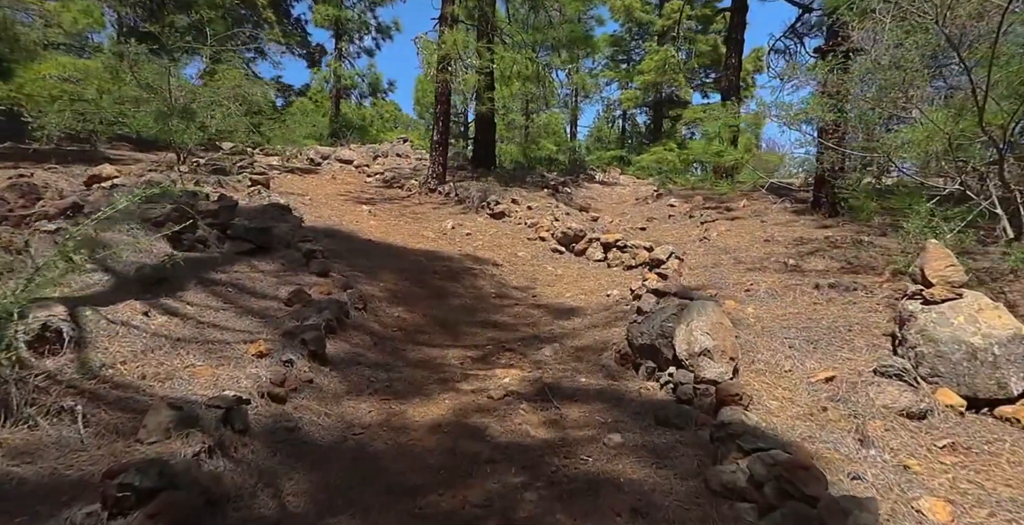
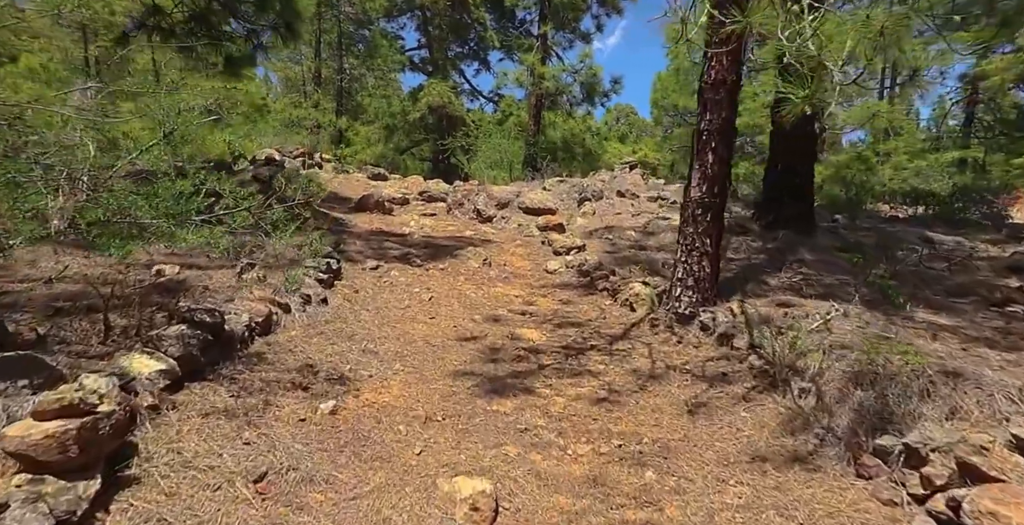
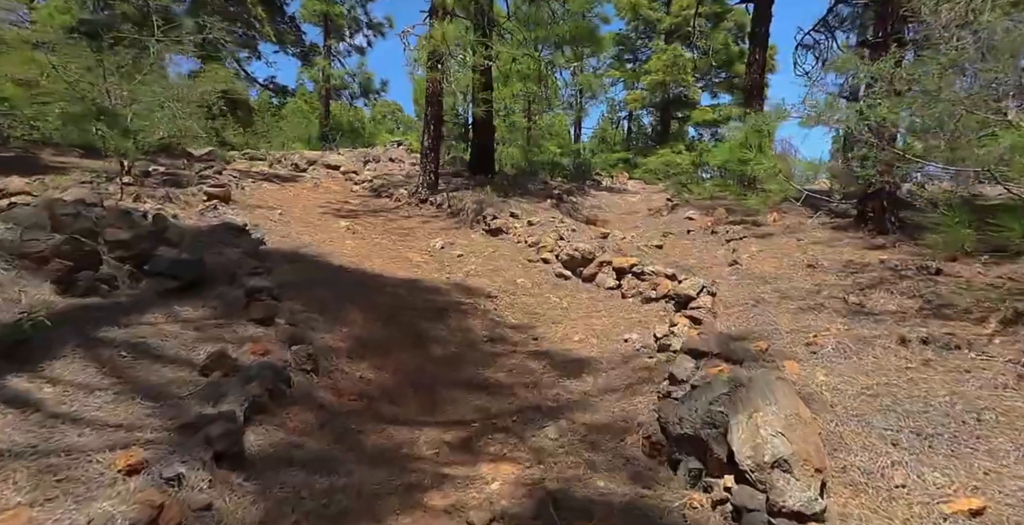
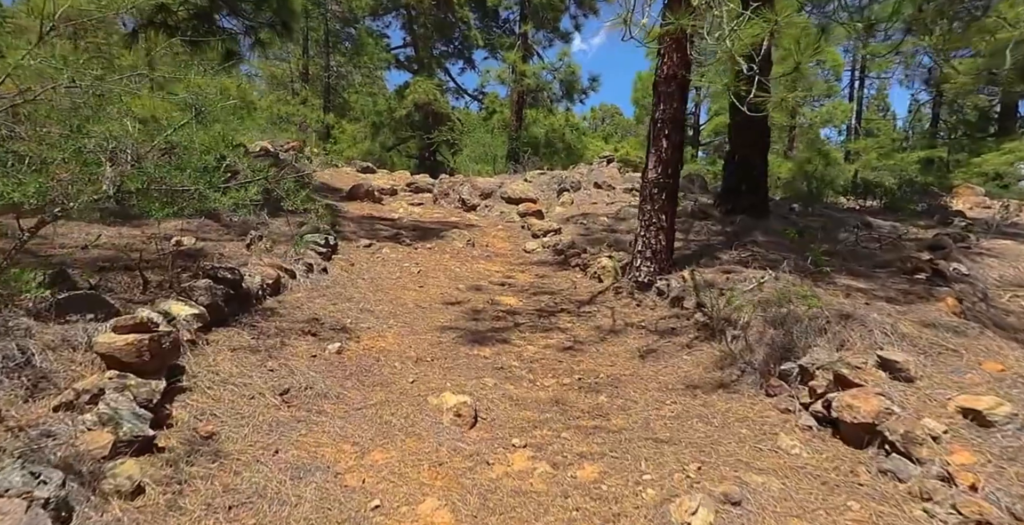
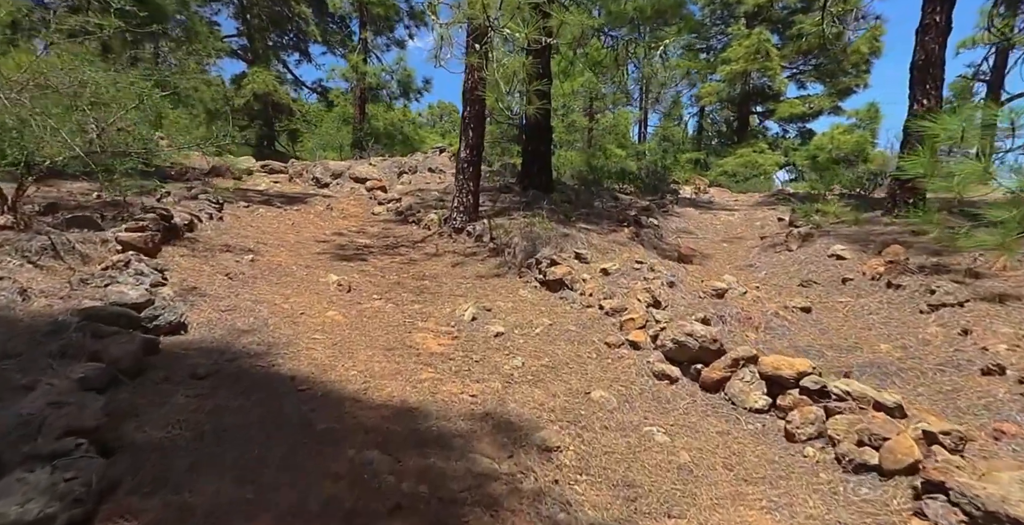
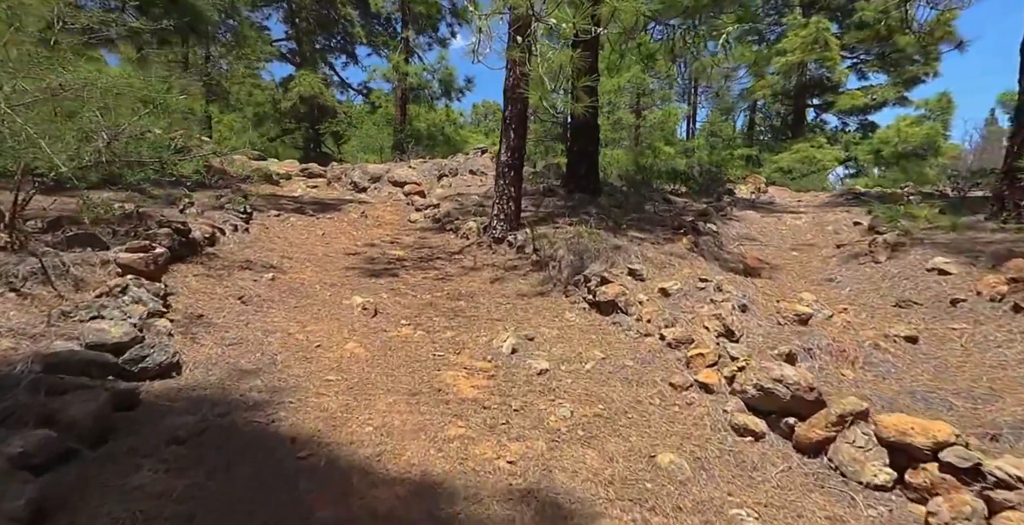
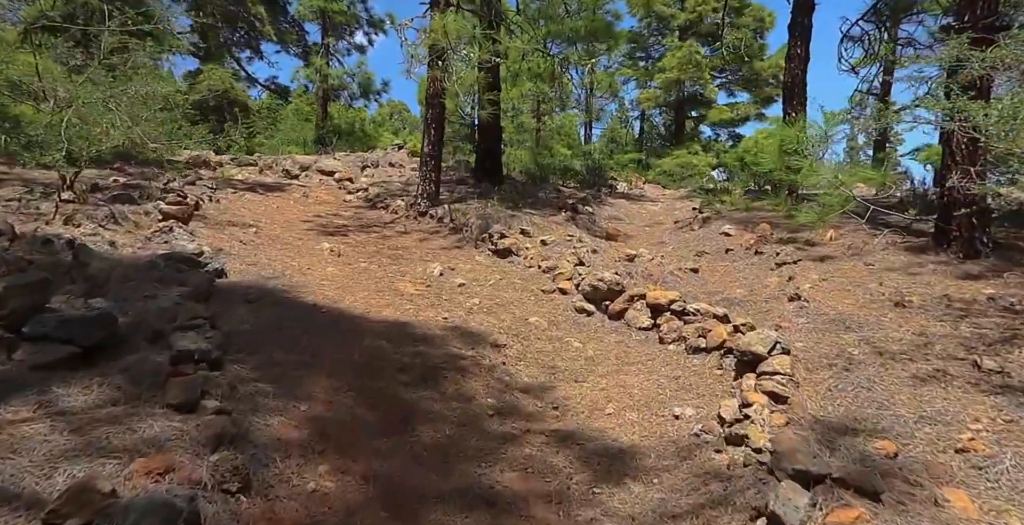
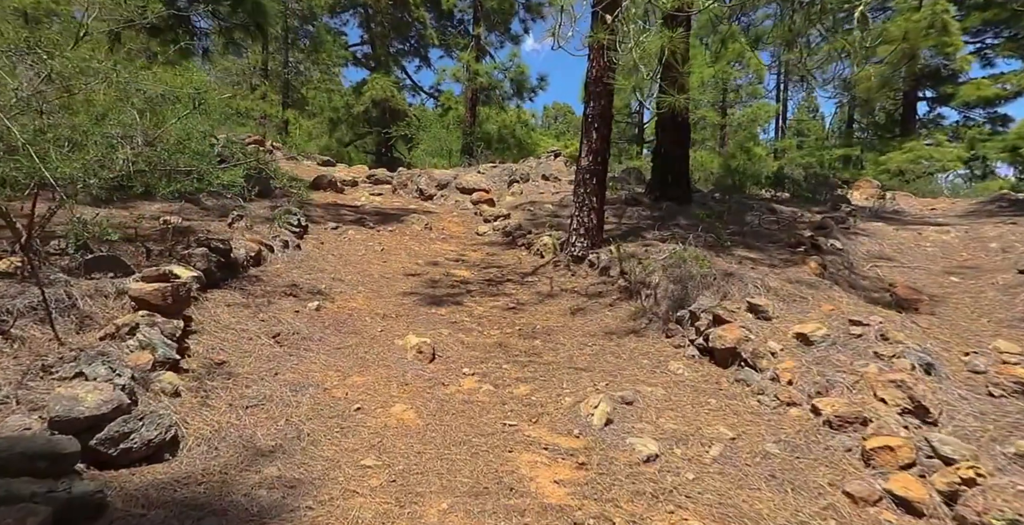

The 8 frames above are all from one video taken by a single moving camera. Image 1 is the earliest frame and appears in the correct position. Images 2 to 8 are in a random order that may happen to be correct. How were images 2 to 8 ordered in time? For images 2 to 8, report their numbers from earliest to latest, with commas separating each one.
3, 7, 5, 6, 8, 4, 2
